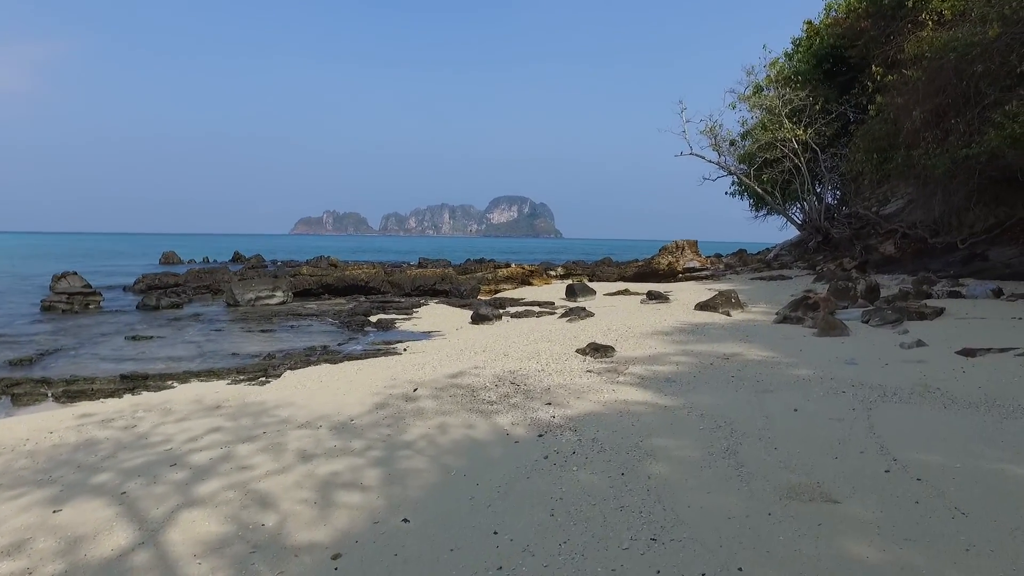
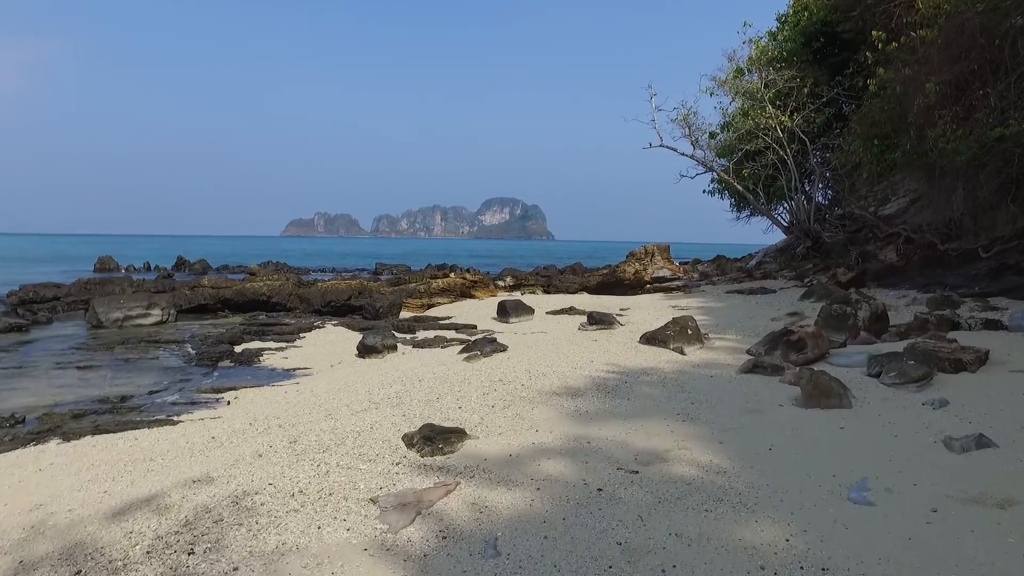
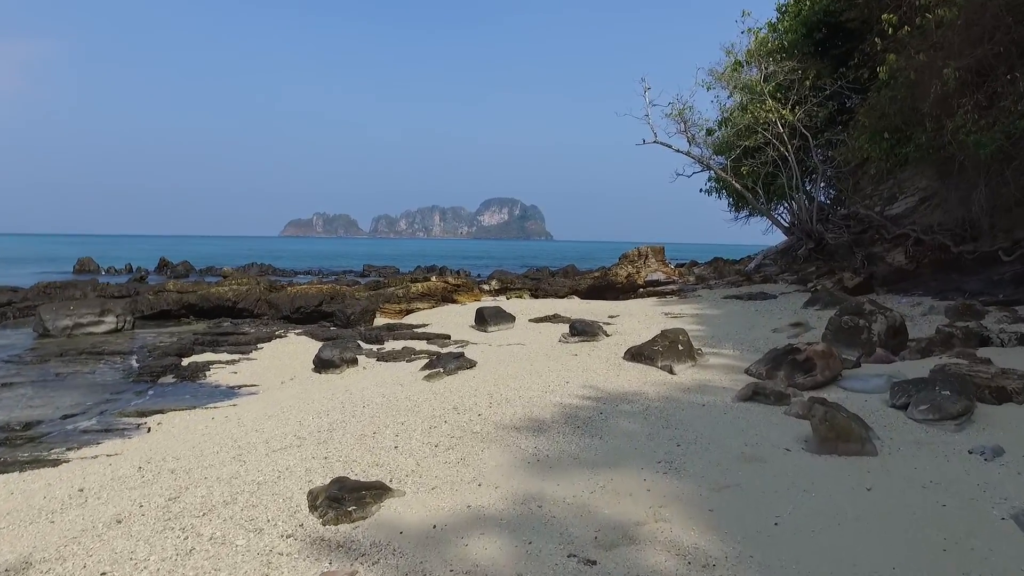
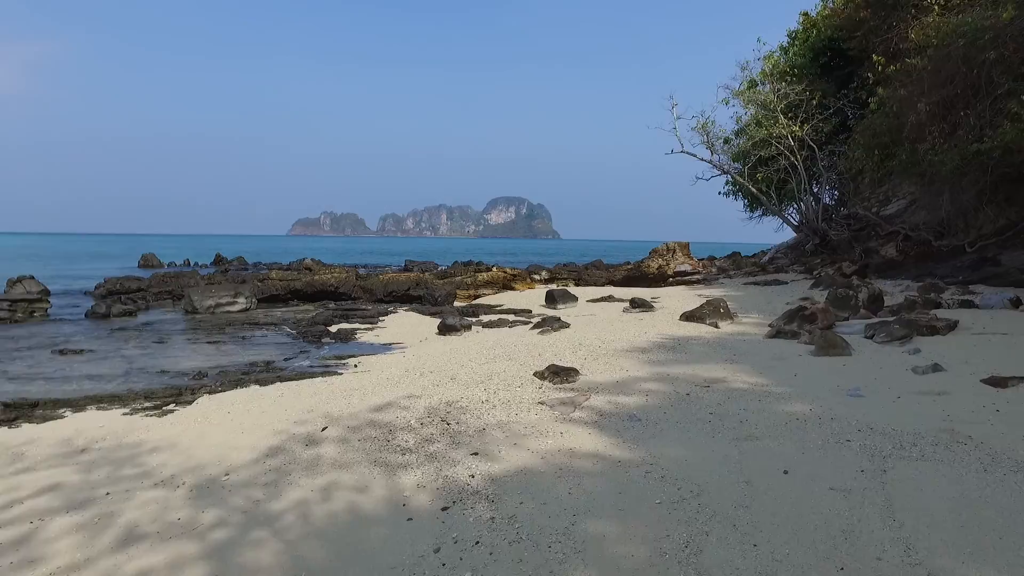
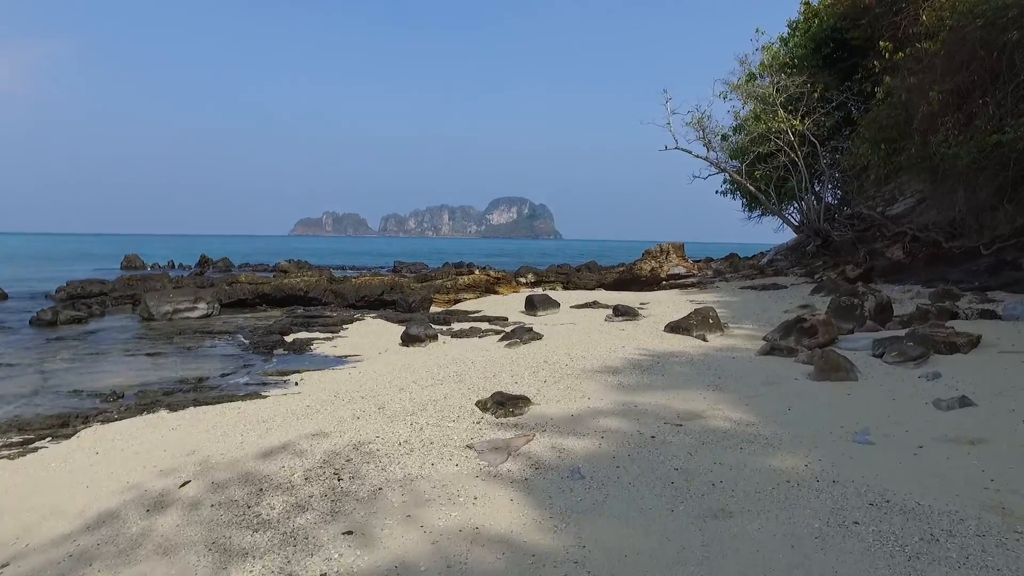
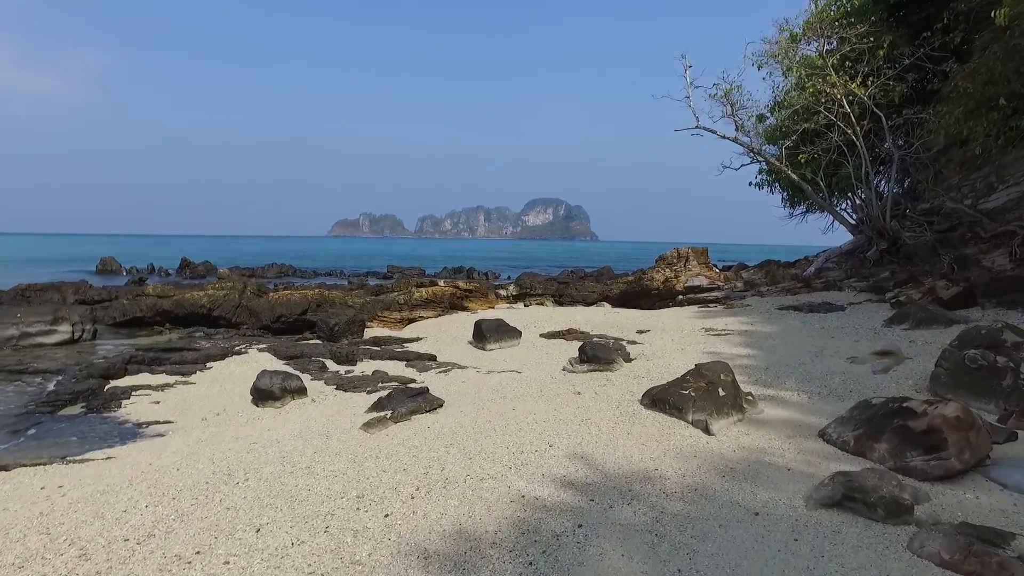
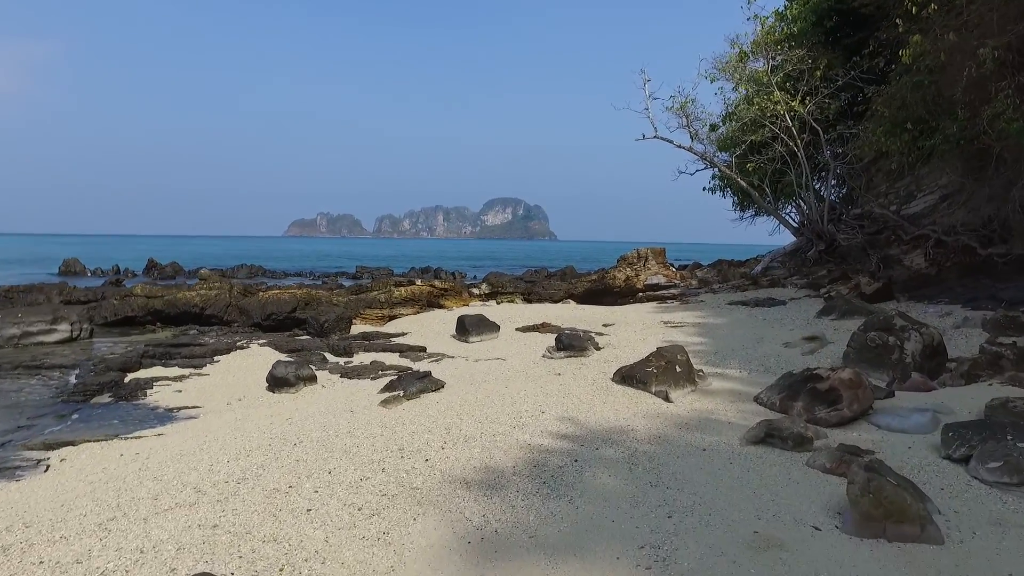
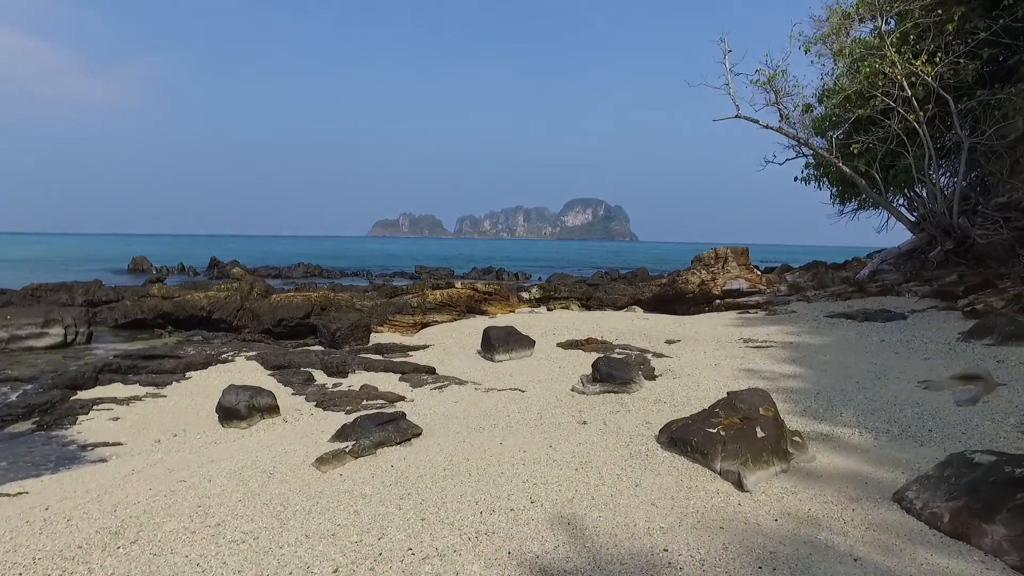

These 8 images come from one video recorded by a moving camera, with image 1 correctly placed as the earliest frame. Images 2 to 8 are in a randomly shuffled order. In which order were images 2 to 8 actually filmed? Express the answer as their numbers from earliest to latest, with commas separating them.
4, 5, 2, 3, 7, 6, 8
